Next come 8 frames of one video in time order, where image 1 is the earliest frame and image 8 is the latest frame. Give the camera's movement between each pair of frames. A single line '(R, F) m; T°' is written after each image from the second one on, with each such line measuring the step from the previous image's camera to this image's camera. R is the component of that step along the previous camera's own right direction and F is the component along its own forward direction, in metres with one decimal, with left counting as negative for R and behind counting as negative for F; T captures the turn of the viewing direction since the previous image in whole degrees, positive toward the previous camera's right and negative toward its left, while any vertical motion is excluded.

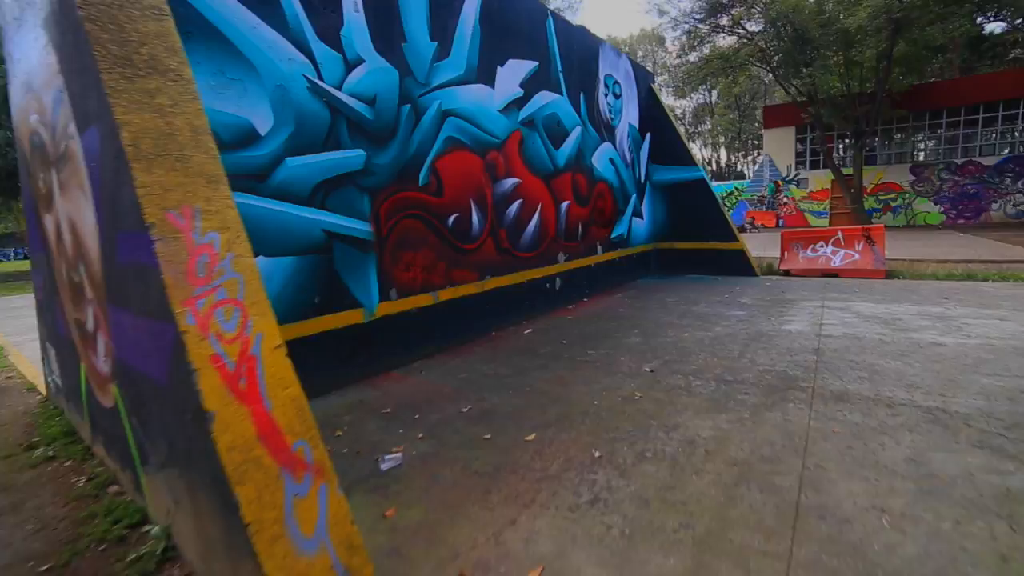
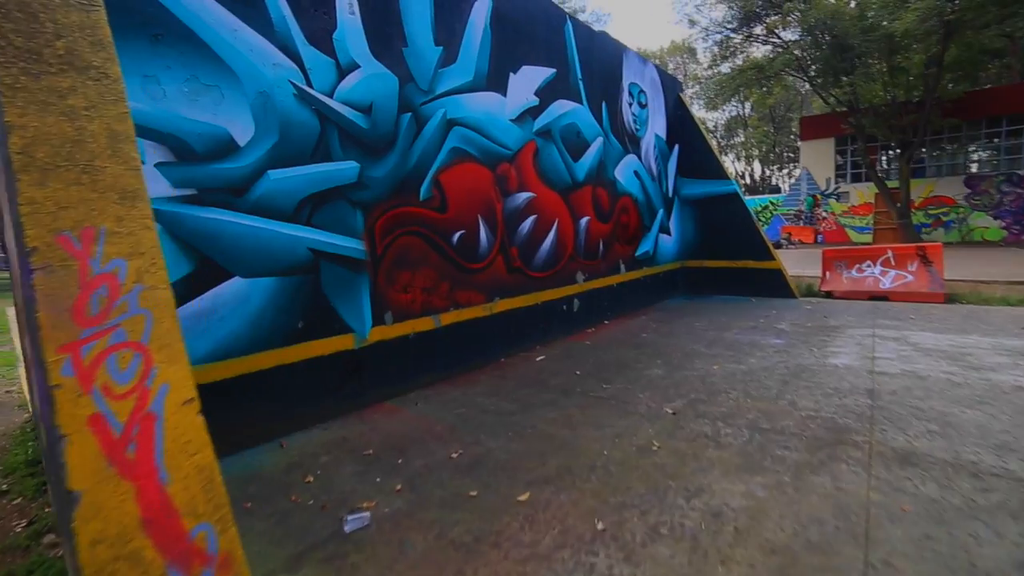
(+0.2, +0.4) m; -3°
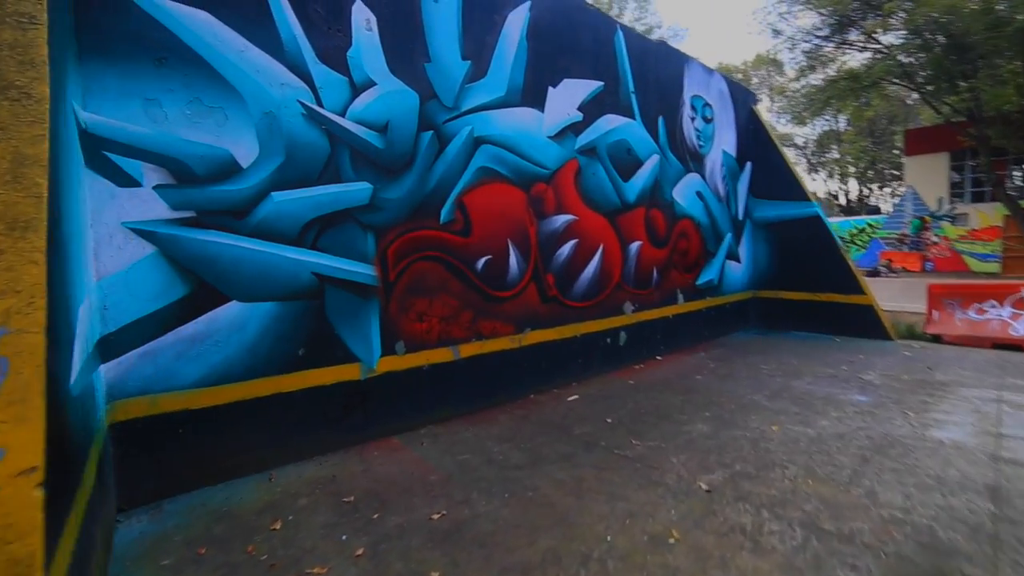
(+0.5, +0.5) m; -9°
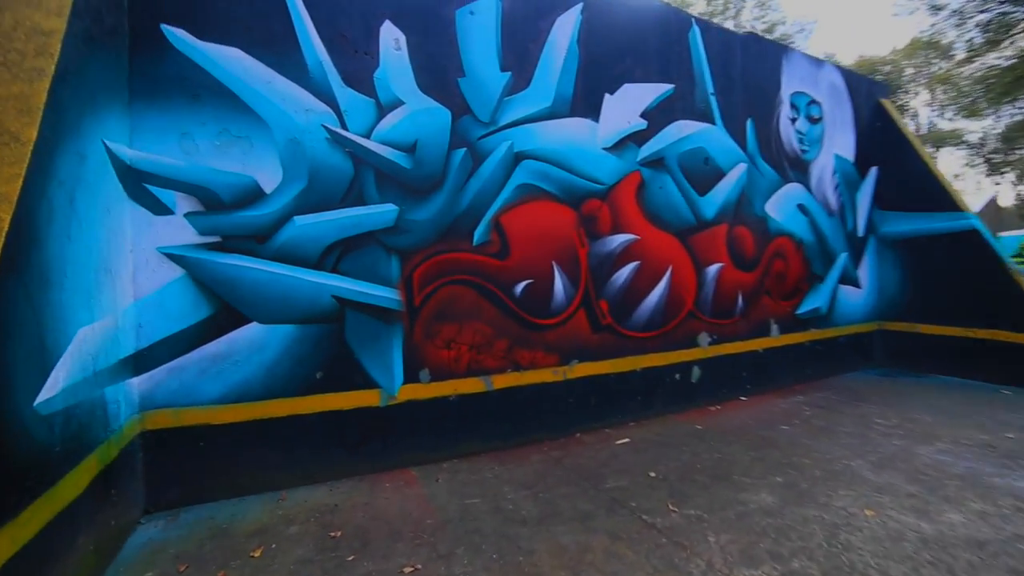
(+0.7, +0.4) m; -14°
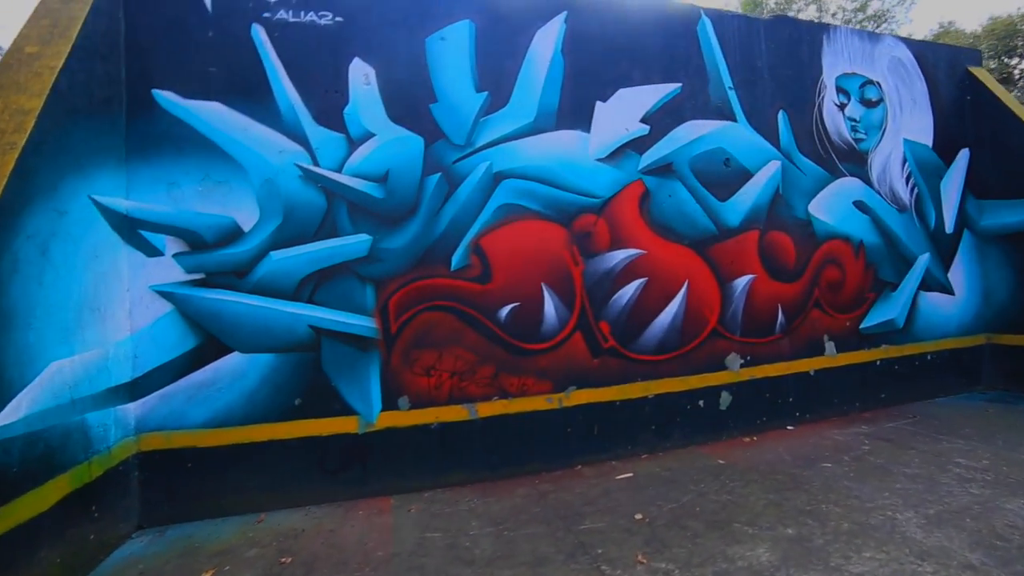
(+1.0, +0.2) m; -11°
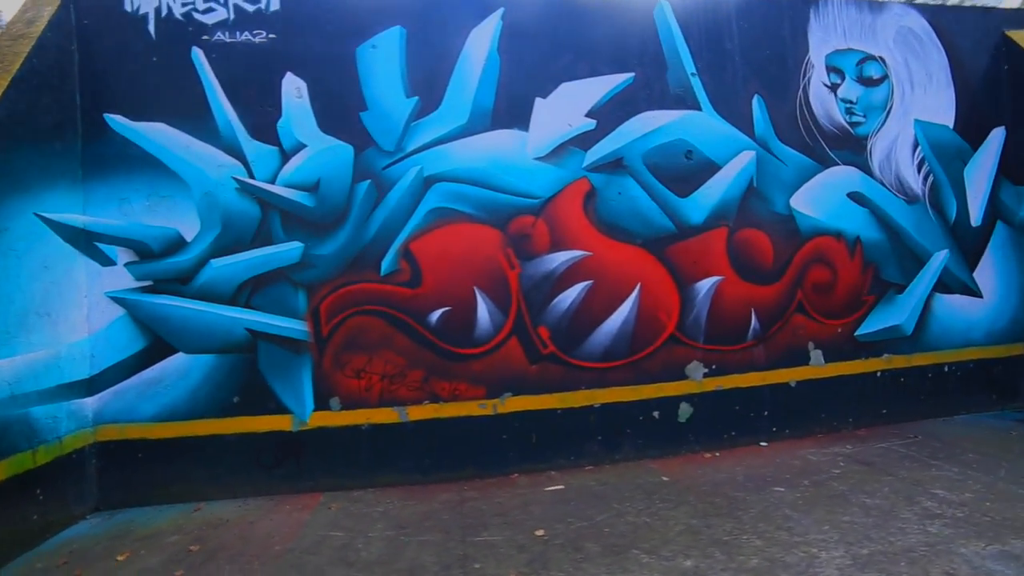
(+1.2, +0.1) m; -8°
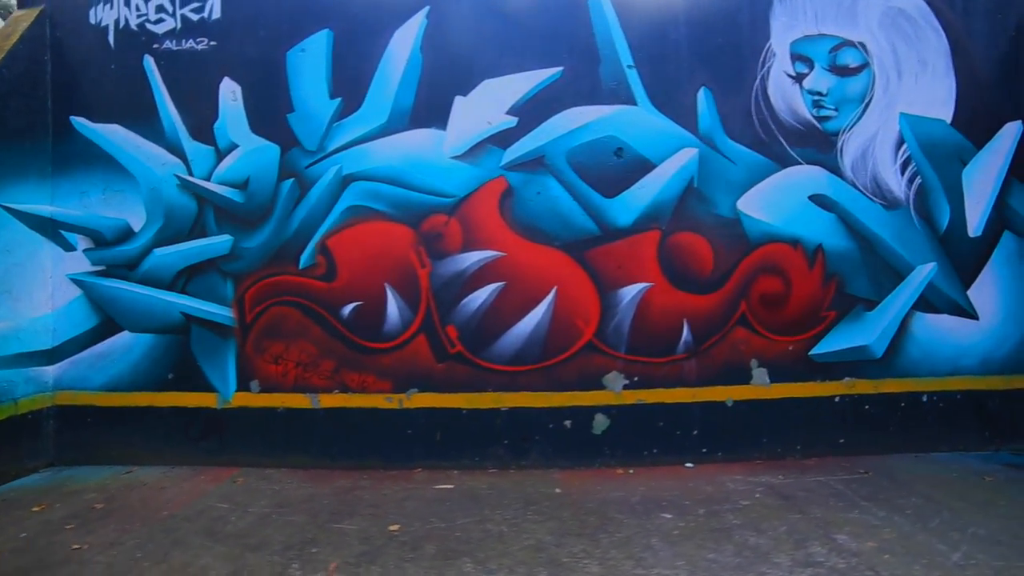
(+1.4, +0.1) m; -8°
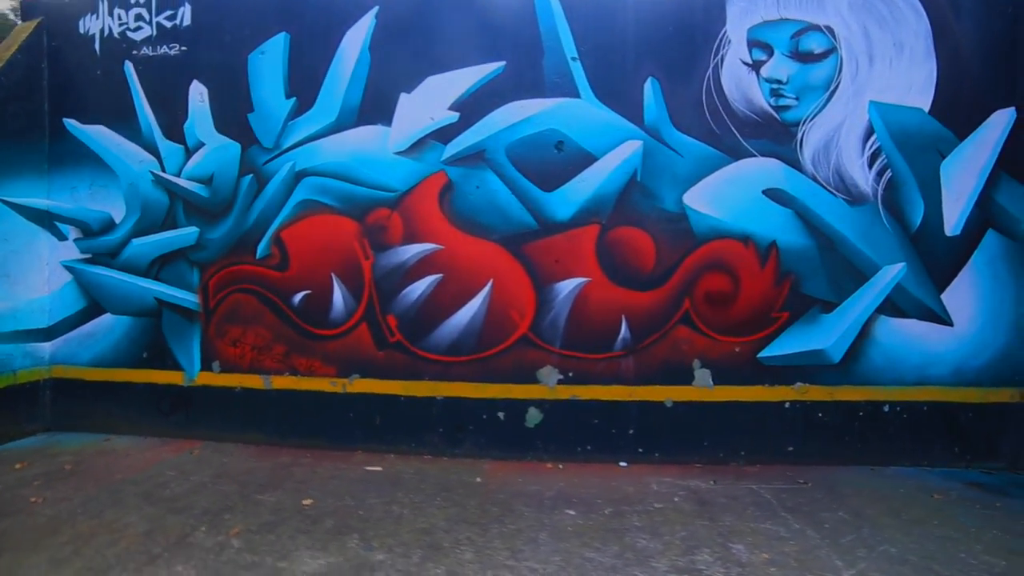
(+1.0, 0.0) m; -6°
